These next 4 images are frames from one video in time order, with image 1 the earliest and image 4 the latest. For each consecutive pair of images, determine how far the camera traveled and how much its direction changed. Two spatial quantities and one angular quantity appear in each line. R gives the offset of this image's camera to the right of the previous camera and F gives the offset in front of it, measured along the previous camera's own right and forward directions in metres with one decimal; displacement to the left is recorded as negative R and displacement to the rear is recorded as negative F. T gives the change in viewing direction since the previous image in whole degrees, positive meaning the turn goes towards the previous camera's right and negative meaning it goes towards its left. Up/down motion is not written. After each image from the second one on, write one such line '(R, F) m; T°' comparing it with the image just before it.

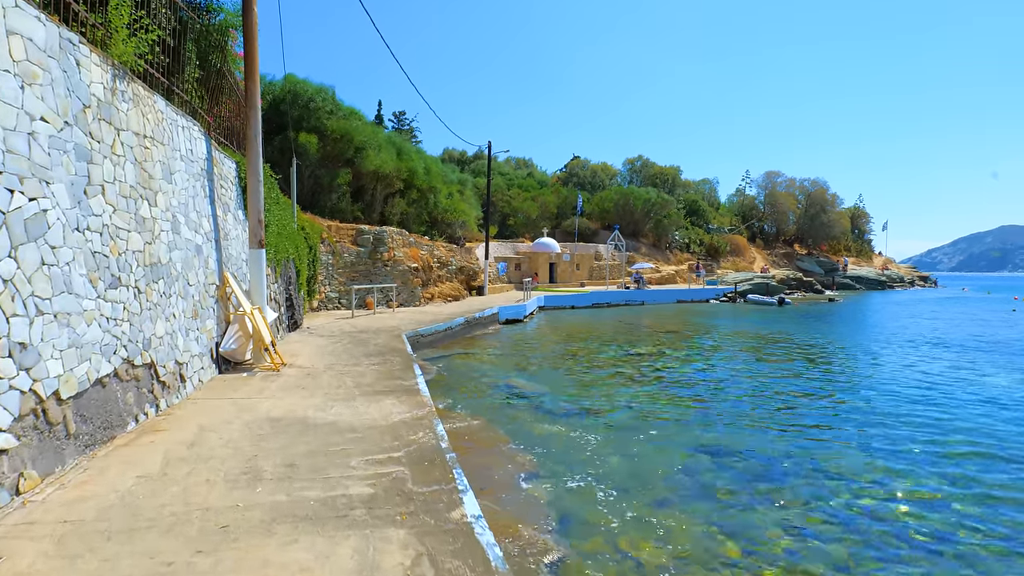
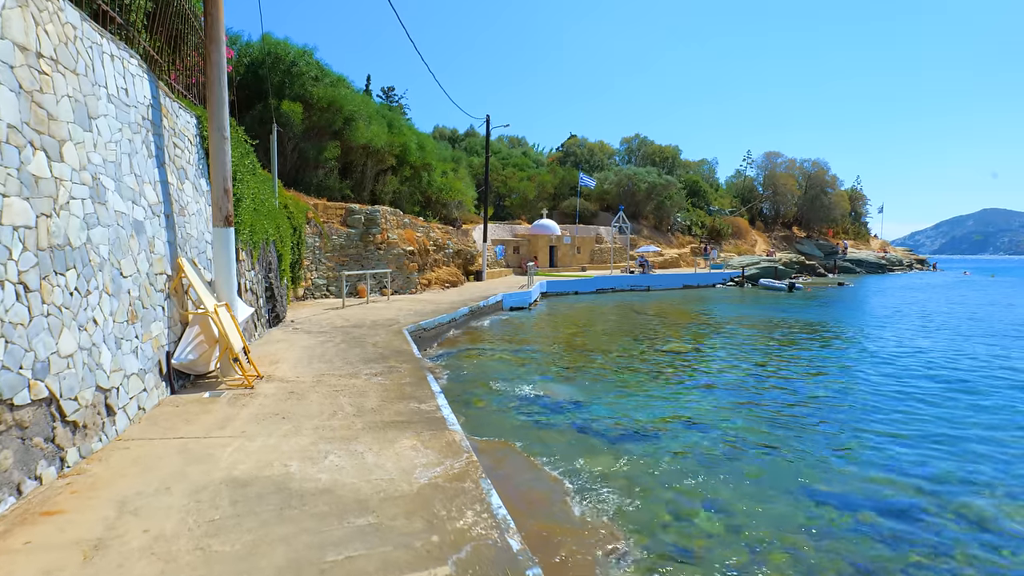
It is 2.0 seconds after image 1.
(-0.6, +2.0) m; +1°
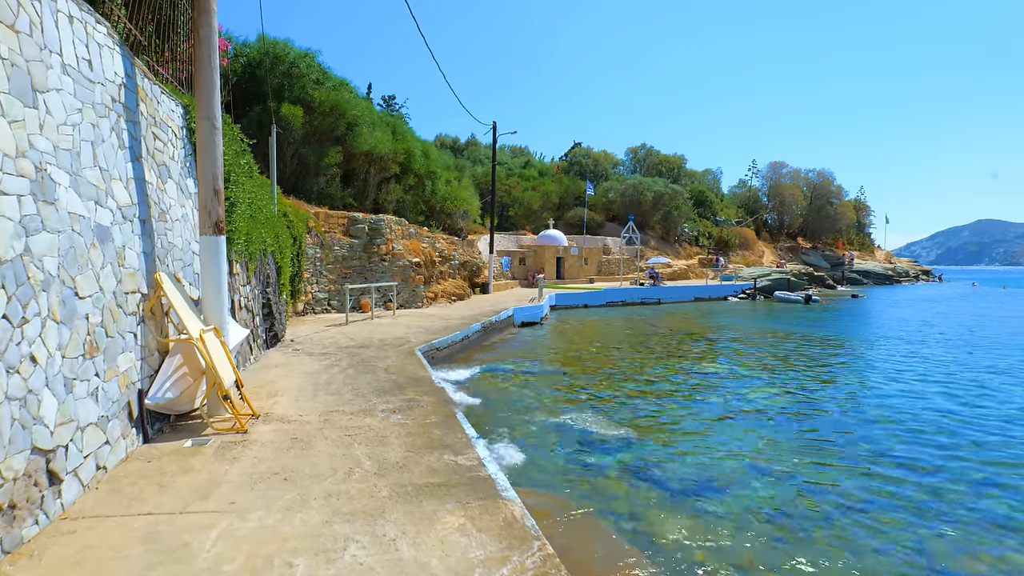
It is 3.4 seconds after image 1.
(-0.5, +1.1) m; 0°
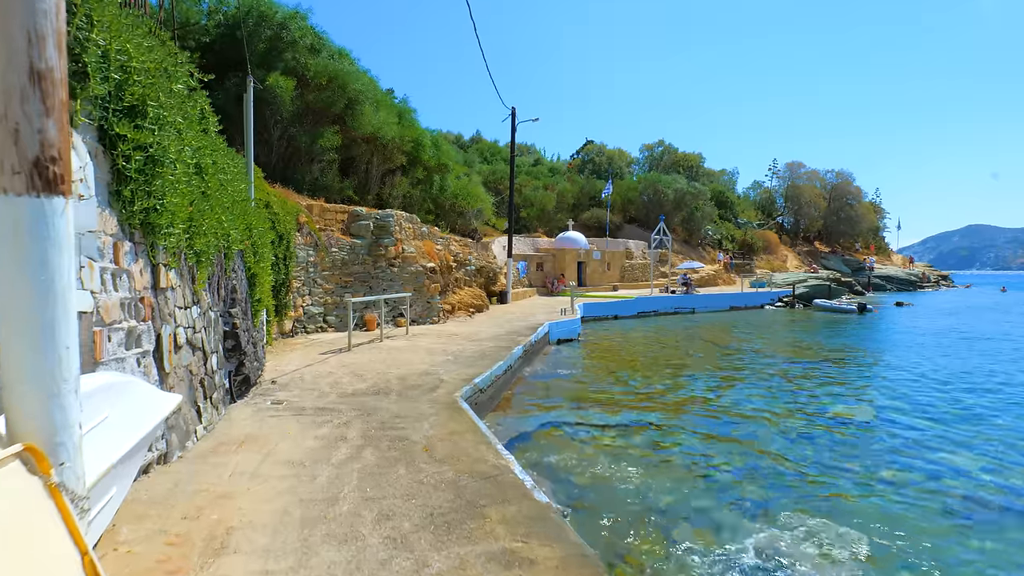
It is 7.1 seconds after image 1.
(-1.1, +3.5) m; +1°
